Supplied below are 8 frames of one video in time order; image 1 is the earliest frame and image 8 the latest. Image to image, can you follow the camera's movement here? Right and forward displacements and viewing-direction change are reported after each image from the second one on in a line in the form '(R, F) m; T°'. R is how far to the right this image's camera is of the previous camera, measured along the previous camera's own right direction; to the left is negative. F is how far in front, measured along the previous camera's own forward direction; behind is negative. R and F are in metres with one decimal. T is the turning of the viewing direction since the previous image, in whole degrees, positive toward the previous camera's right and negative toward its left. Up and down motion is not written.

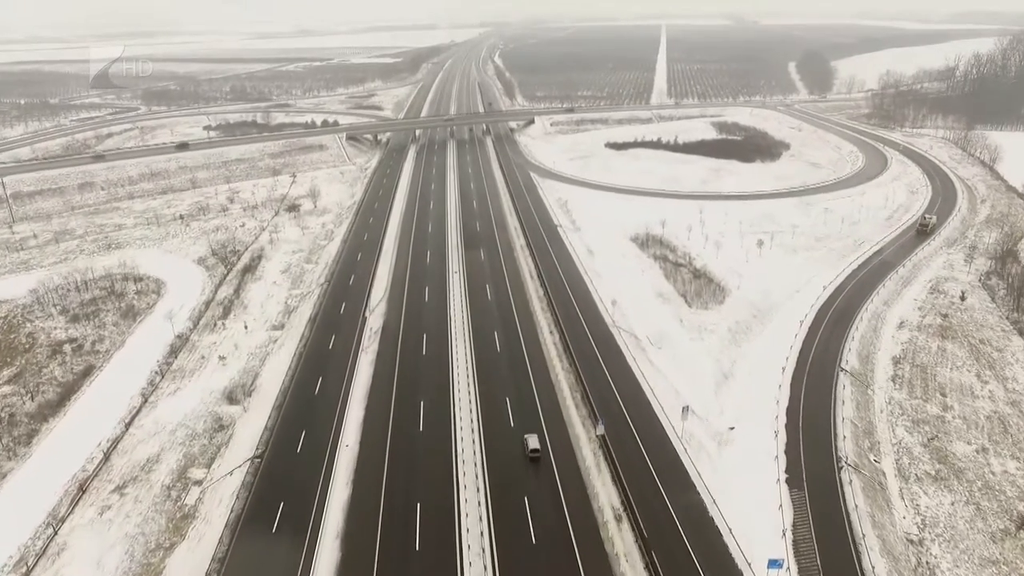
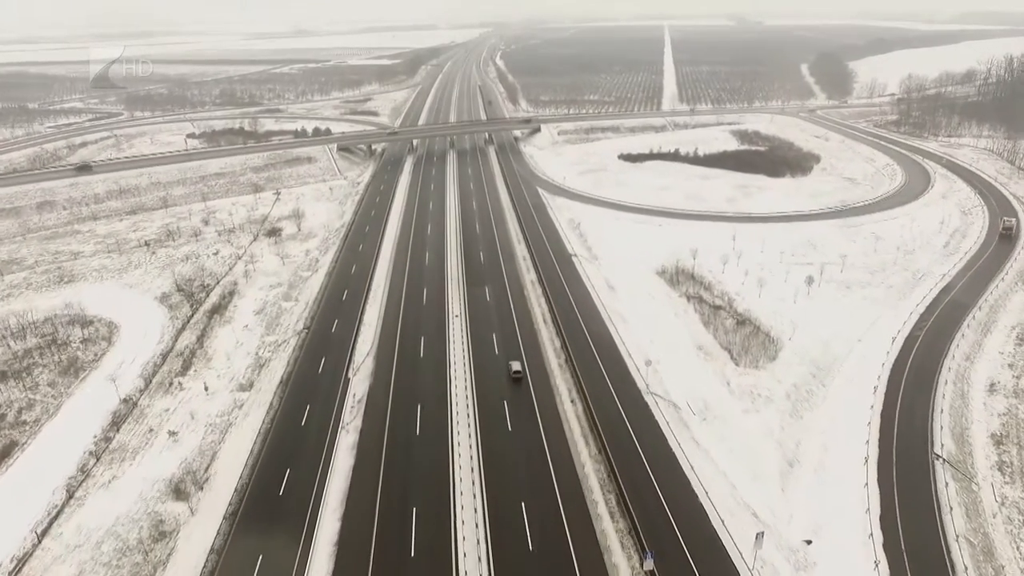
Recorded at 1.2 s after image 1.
(-0.8, +6.4) m; 0°
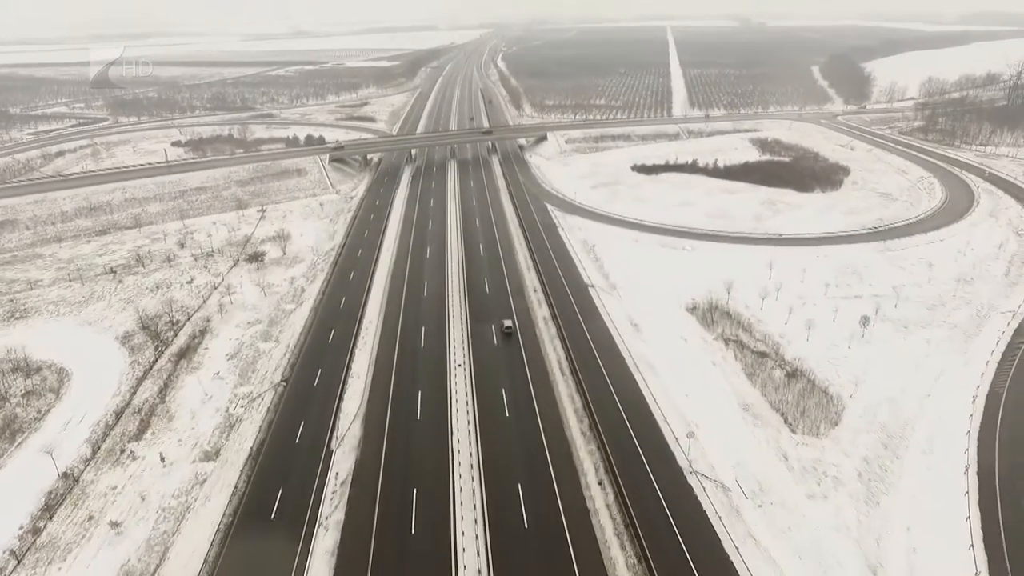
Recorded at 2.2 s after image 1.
(-0.7, +5.2) m; 0°
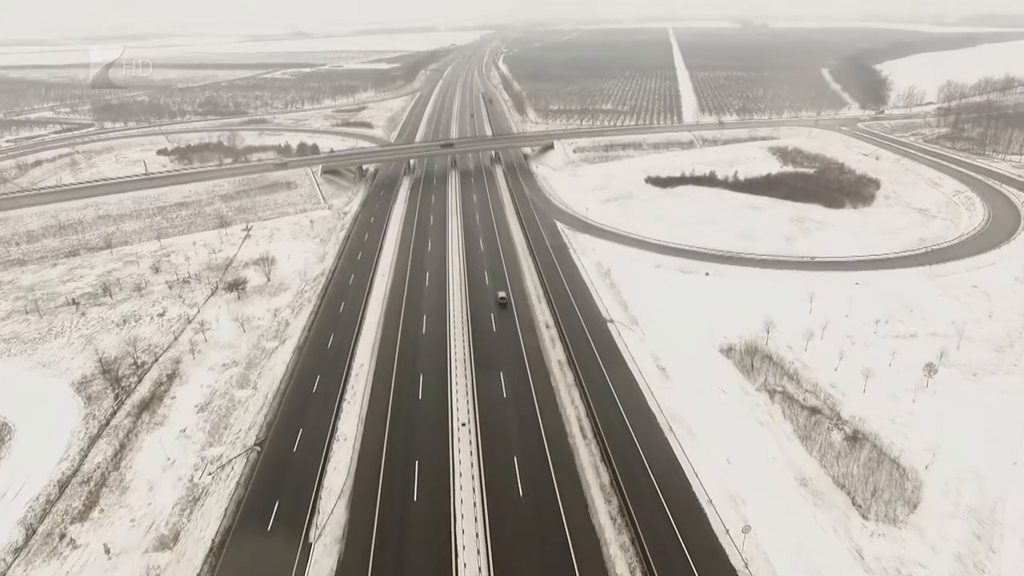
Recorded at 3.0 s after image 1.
(-0.7, +4.6) m; 0°
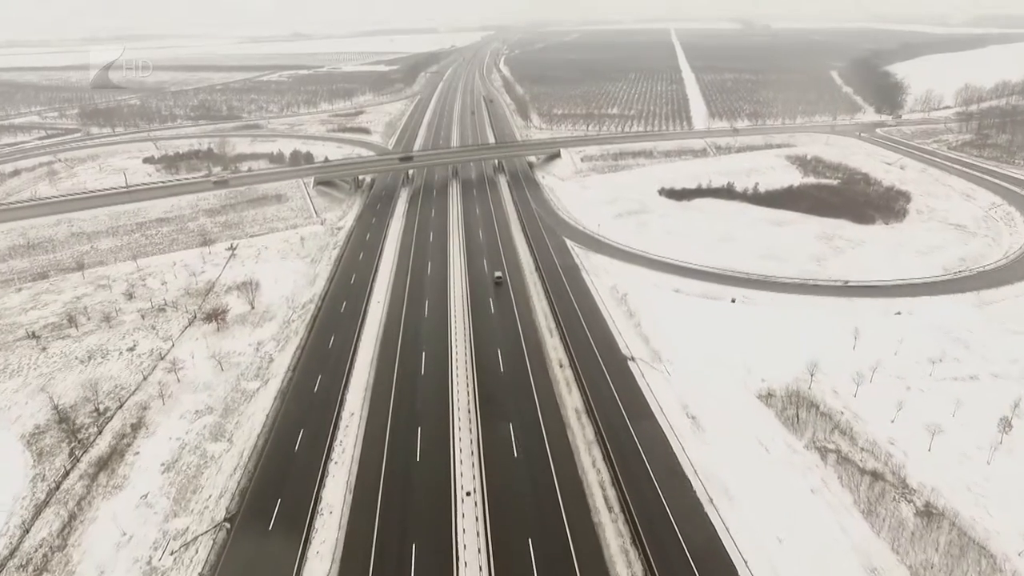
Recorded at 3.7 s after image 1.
(-0.6, +4.0) m; 0°
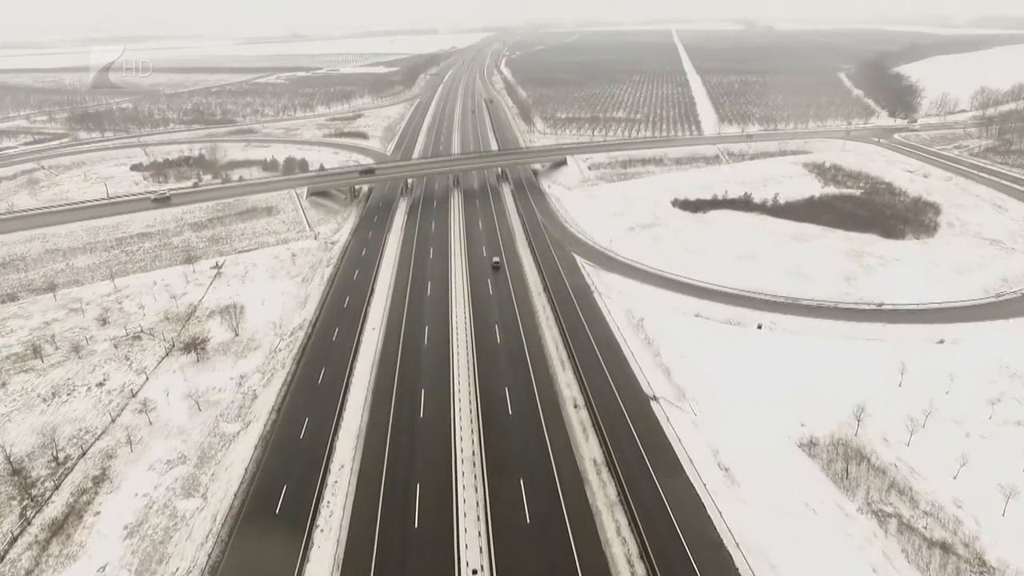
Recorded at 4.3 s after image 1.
(-0.5, +3.4) m; 0°
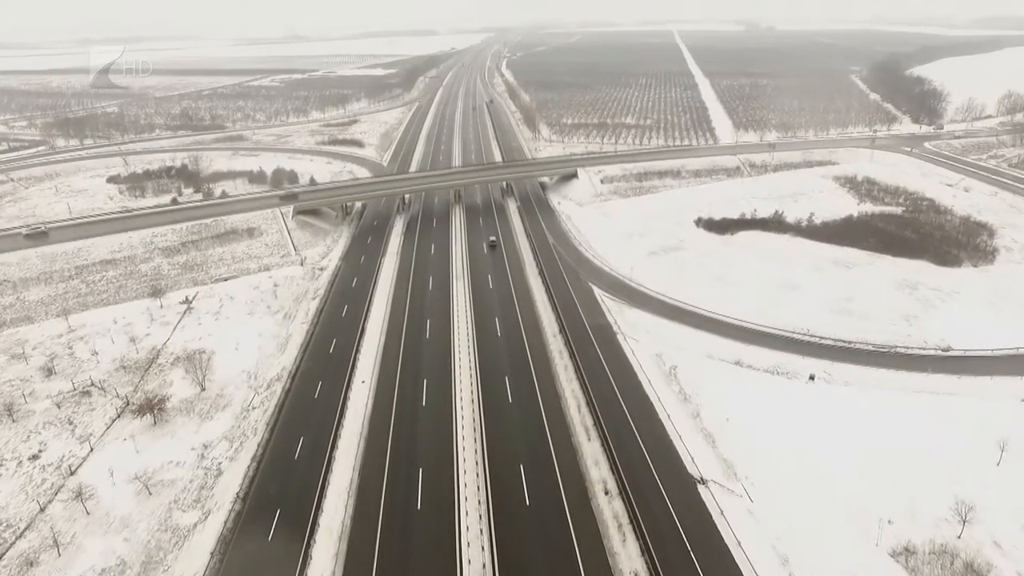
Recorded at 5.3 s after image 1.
(-0.8, +5.4) m; 0°
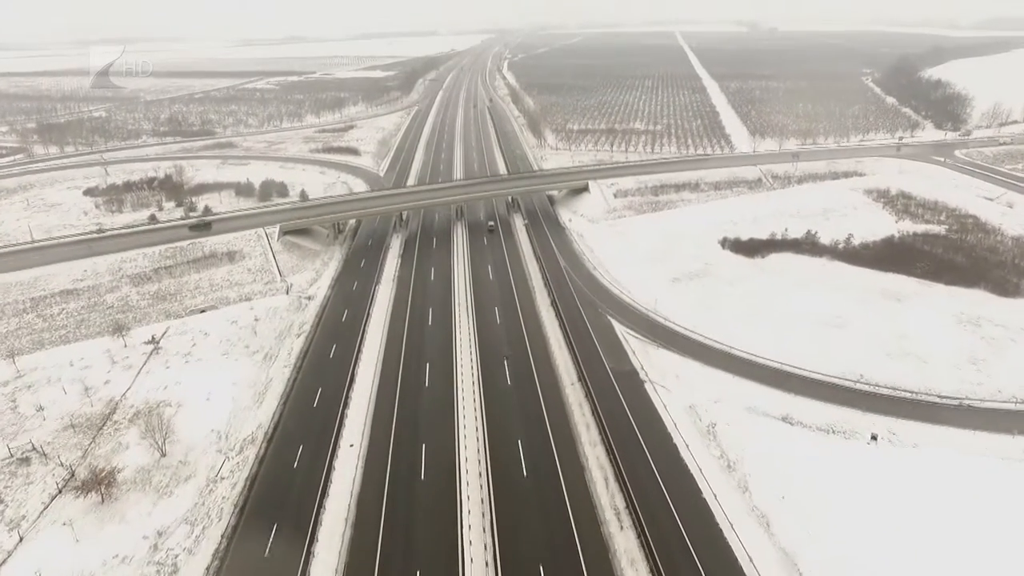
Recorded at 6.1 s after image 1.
(-0.7, +4.7) m; 0°
